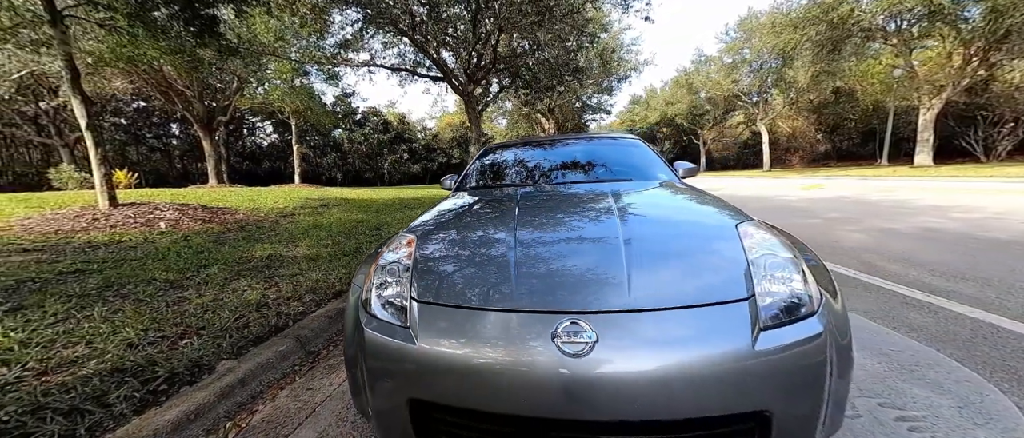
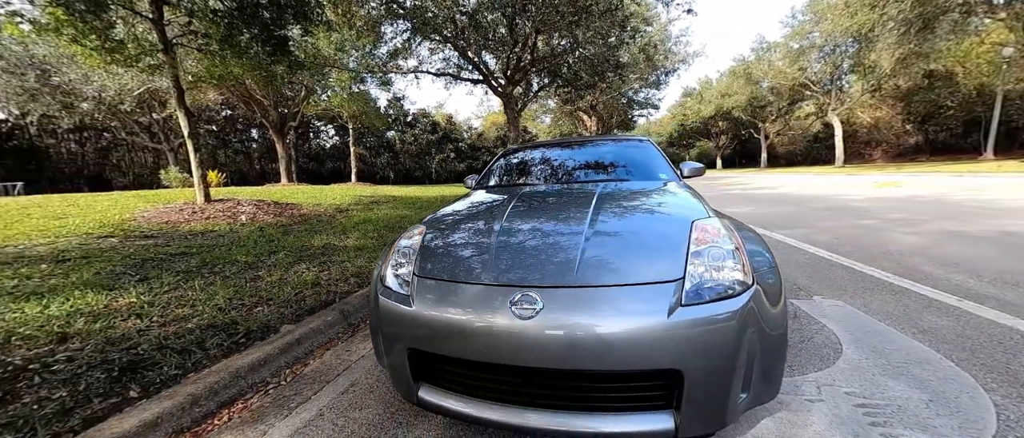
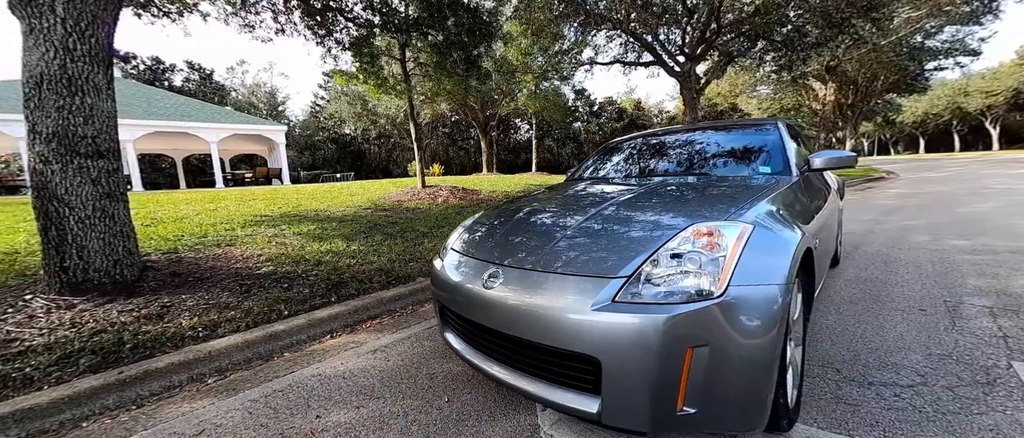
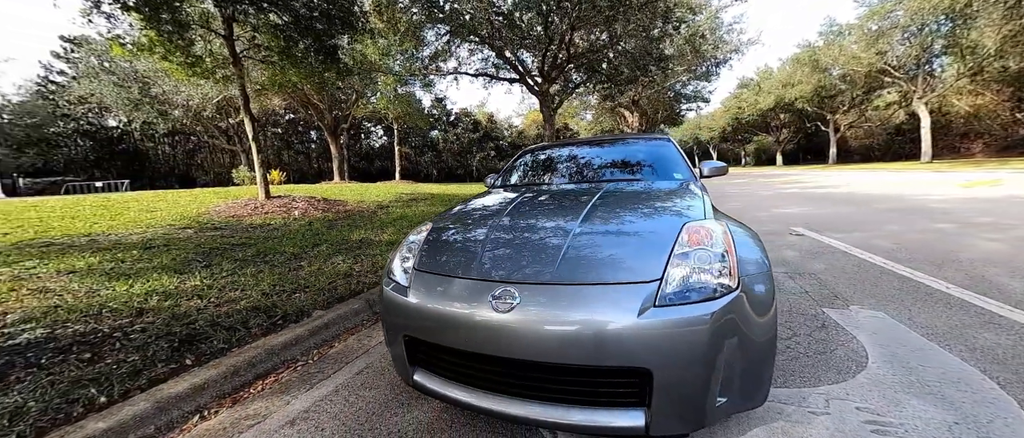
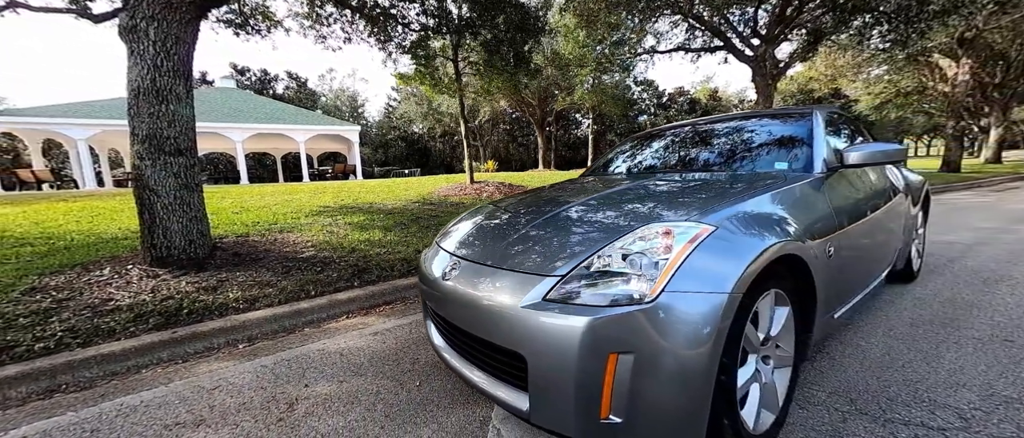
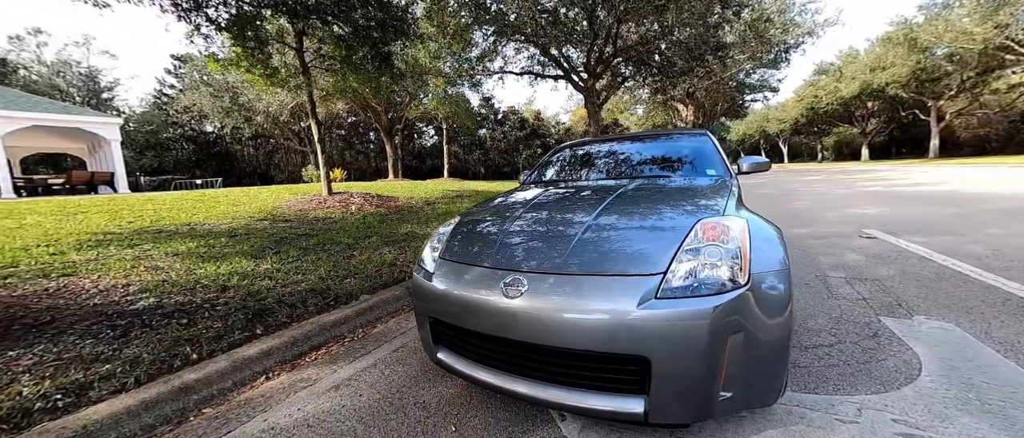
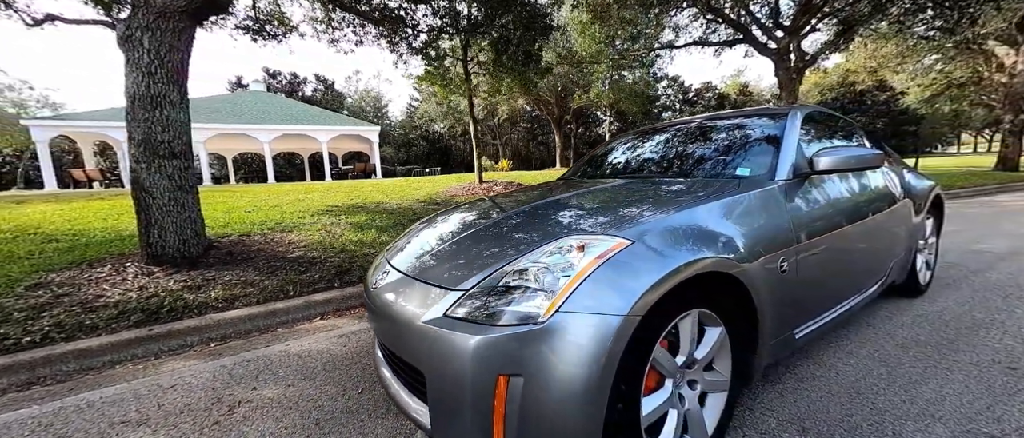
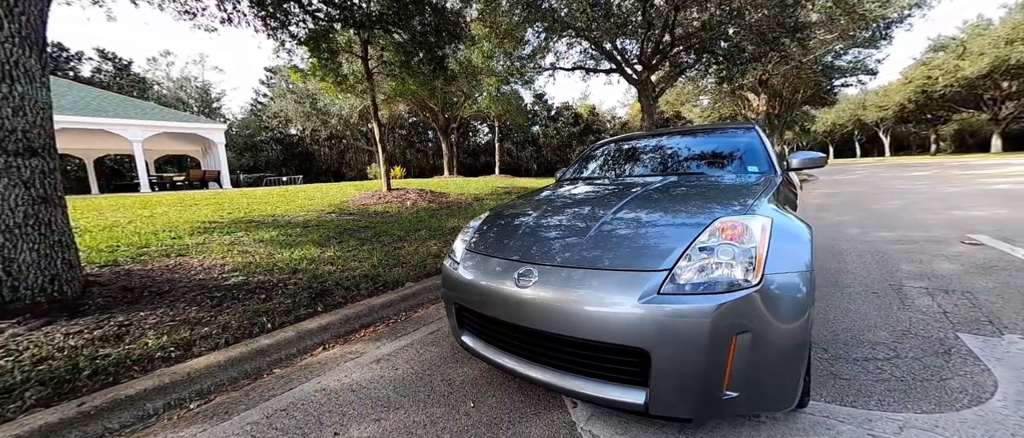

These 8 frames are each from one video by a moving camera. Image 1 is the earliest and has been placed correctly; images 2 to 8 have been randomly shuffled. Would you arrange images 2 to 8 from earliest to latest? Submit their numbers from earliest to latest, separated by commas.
2, 4, 6, 8, 3, 5, 7
